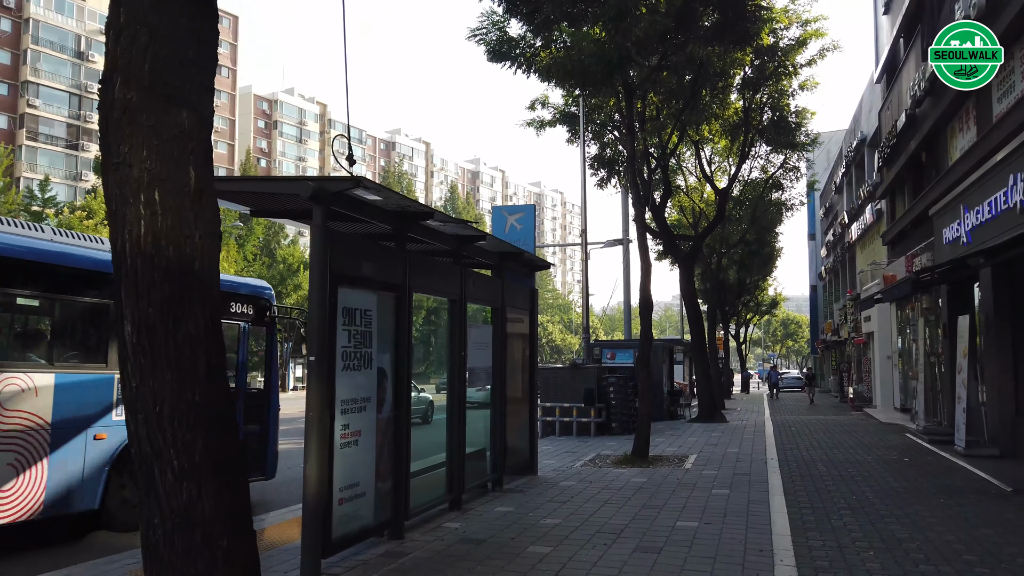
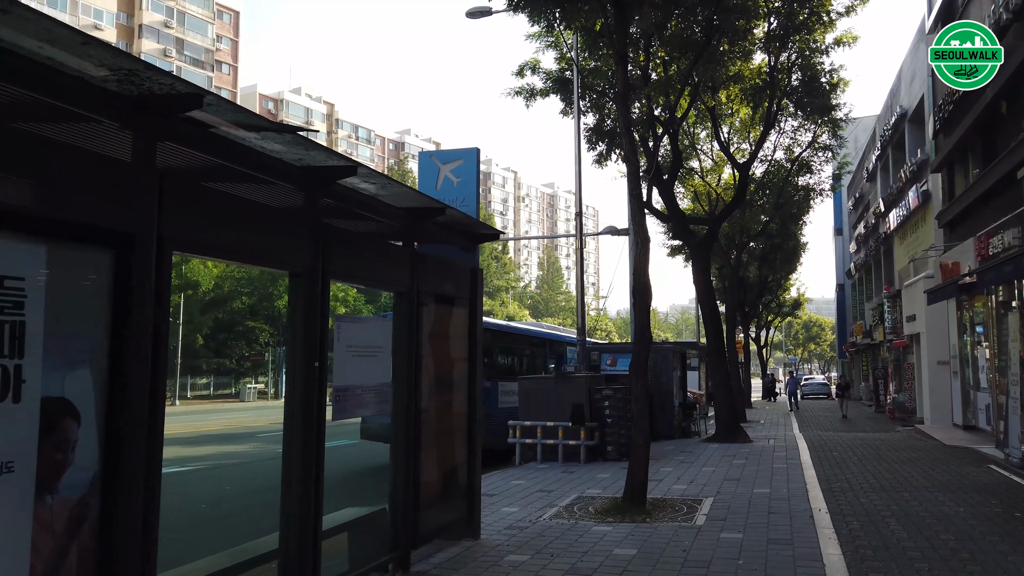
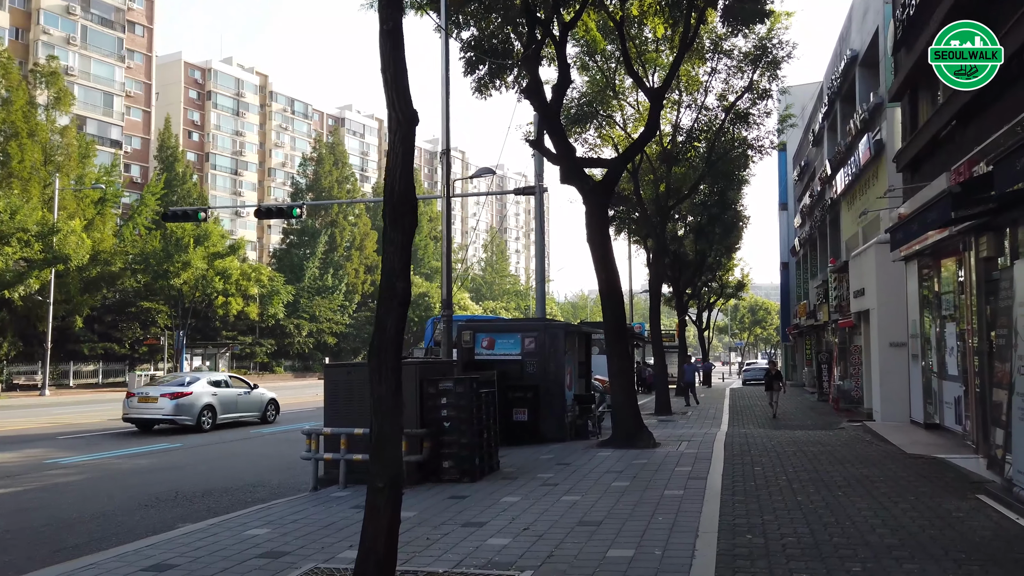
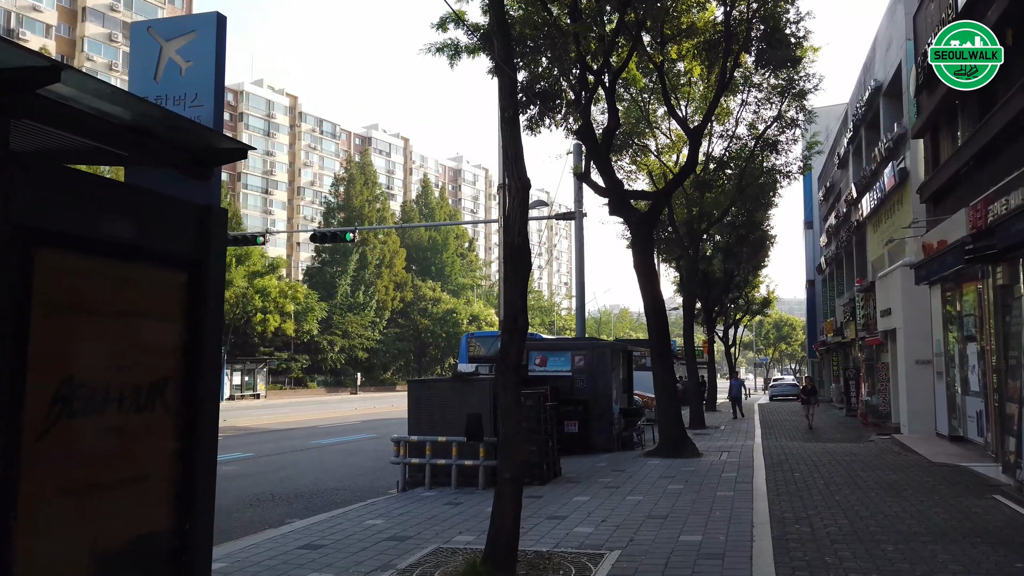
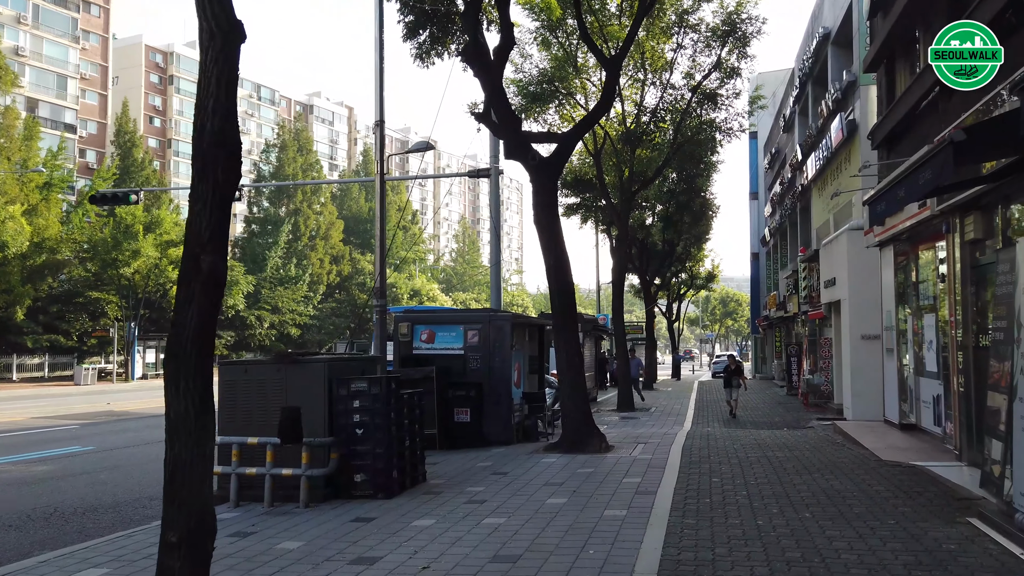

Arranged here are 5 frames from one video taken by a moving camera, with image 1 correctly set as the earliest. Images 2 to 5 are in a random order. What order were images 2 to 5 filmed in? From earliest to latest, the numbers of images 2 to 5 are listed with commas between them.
2, 4, 3, 5
